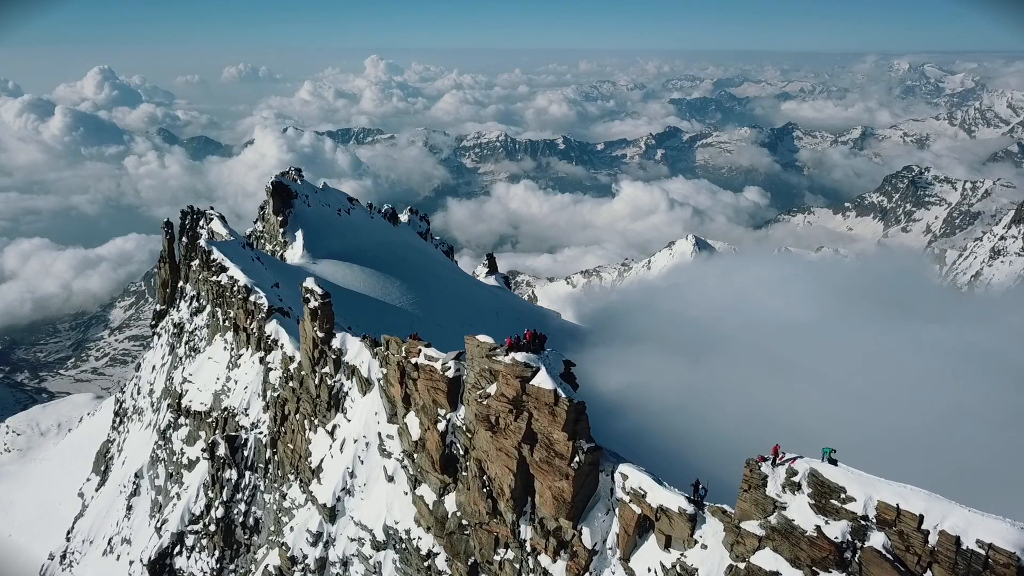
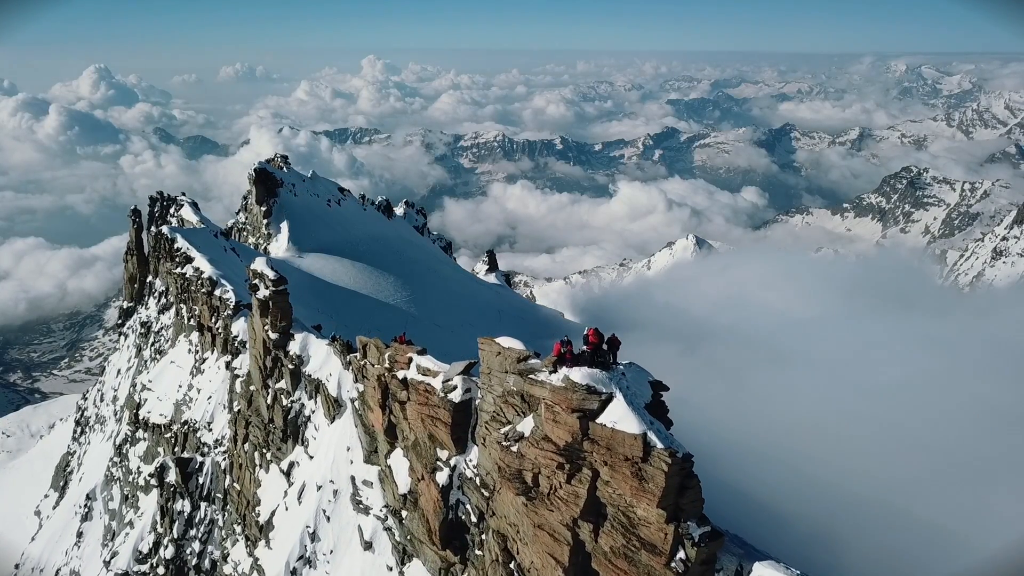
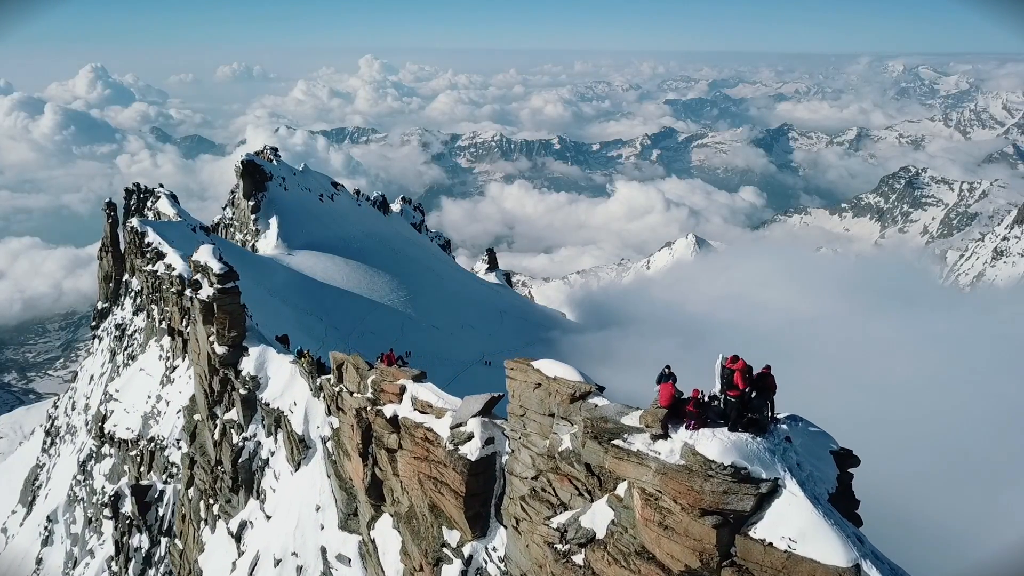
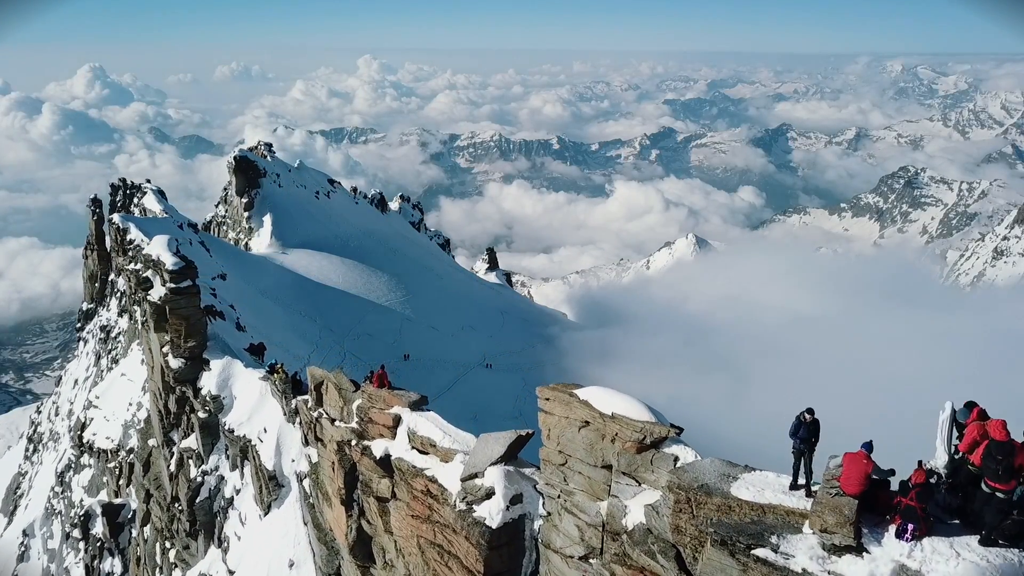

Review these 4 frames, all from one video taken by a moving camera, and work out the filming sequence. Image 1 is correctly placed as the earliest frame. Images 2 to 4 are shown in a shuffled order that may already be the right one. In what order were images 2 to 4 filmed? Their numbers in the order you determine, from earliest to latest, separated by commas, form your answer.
2, 3, 4
